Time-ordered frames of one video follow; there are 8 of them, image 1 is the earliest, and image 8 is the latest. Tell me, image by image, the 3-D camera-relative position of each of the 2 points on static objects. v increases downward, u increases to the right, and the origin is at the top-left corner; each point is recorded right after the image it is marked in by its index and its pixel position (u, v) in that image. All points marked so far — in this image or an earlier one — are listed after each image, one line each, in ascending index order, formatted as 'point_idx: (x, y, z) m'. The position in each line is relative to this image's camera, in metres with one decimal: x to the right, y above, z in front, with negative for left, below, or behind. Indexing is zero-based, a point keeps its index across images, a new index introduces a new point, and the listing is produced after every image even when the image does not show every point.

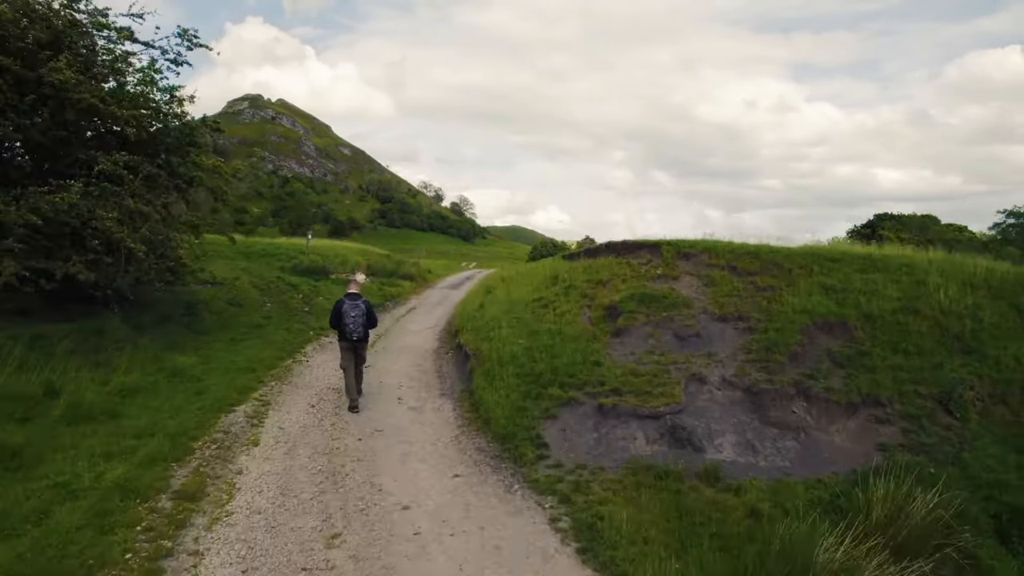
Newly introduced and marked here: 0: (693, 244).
0: (+5.9, +1.2, +17.2) m
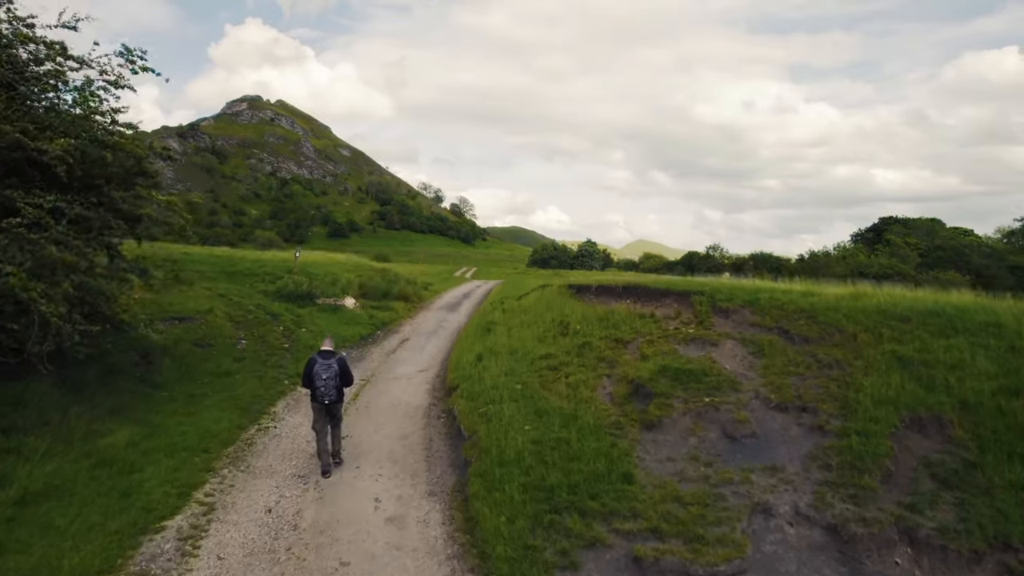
0: (+5.9, -0.3, +14.5) m
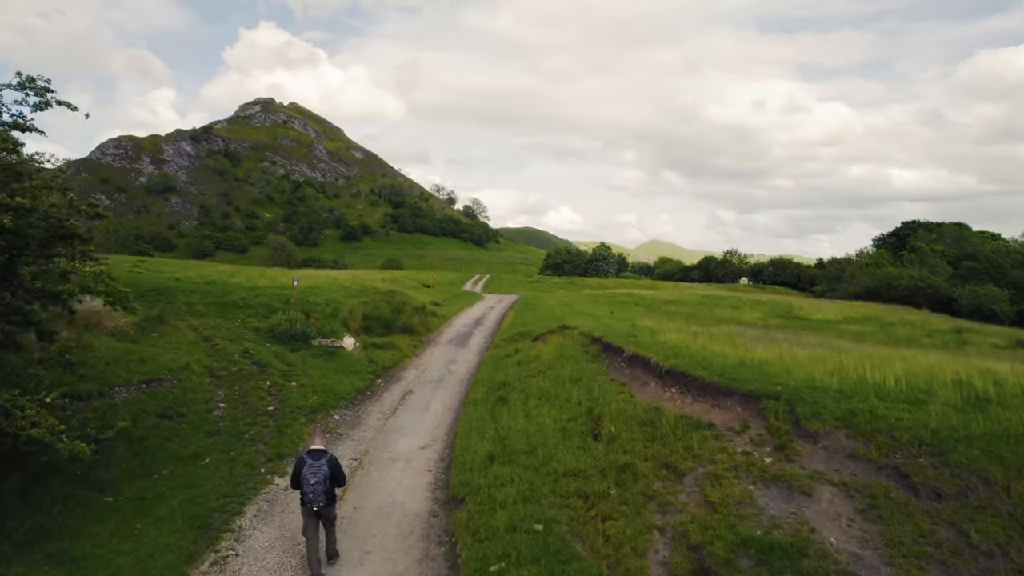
0: (+6.3, -2.5, +11.3) m
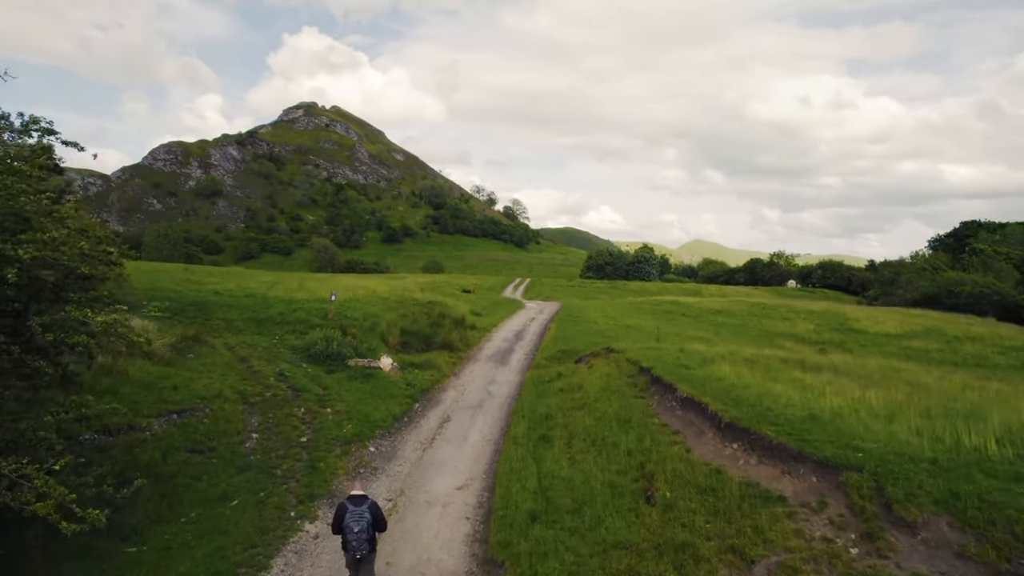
0: (+7.1, -3.5, +9.7) m
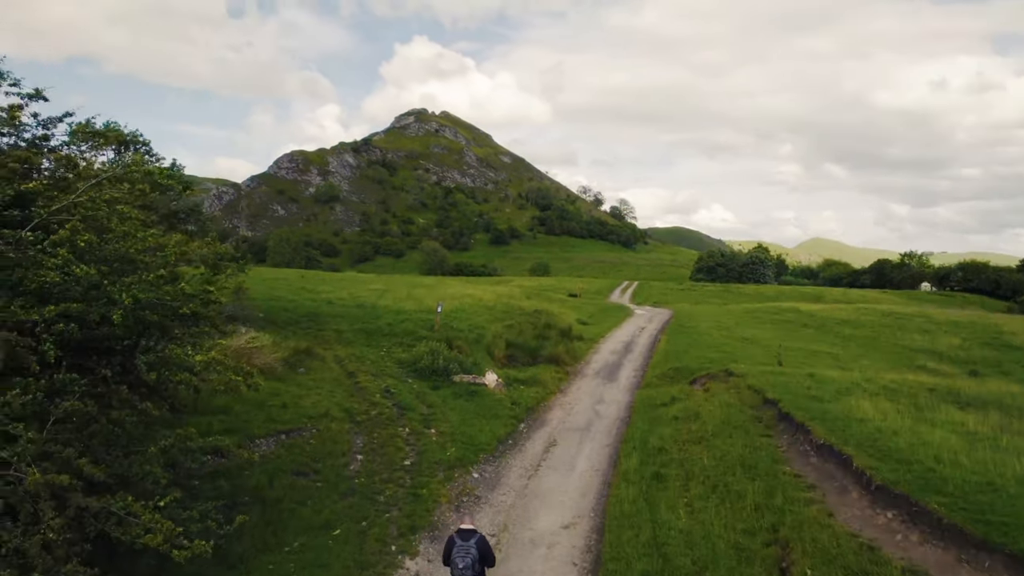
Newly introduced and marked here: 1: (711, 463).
0: (+8.7, -4.2, +7.4) m
1: (+5.8, -5.2, +16.9) m
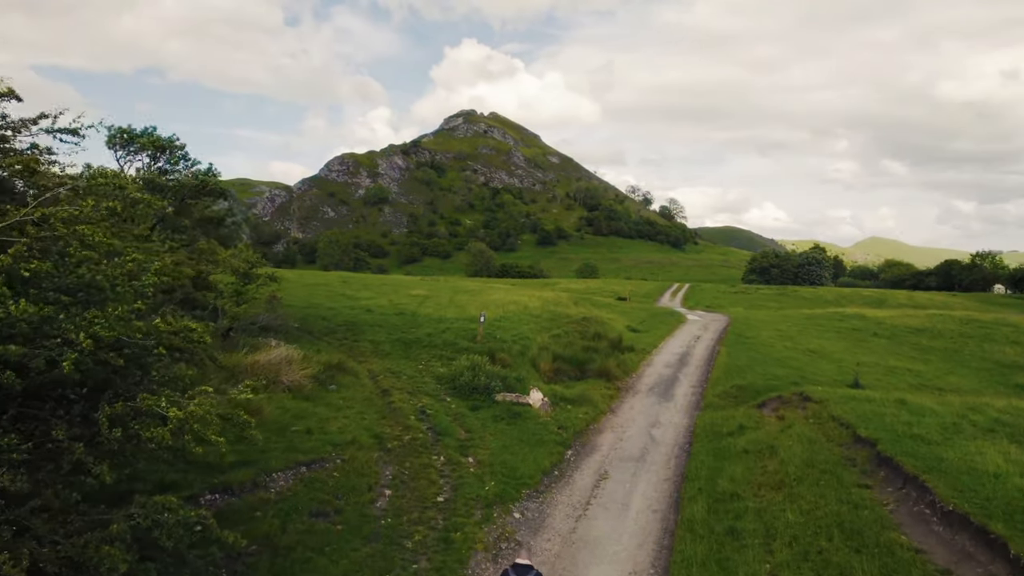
0: (+9.2, -4.8, +4.4) m
1: (+7.0, -5.8, +14.2) m
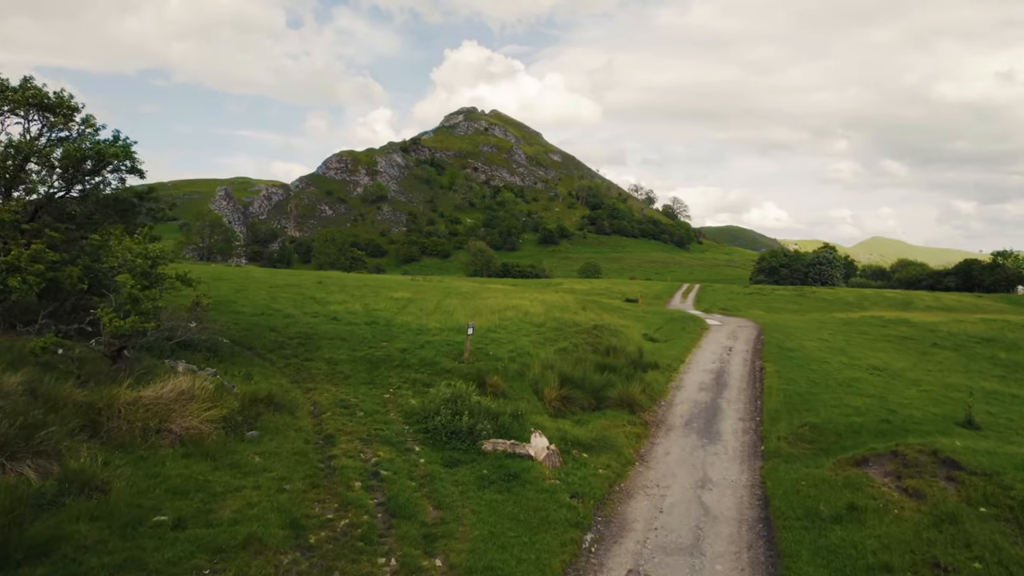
0: (+8.9, -5.0, -3.4) m
1: (+6.8, -6.0, +6.4) m
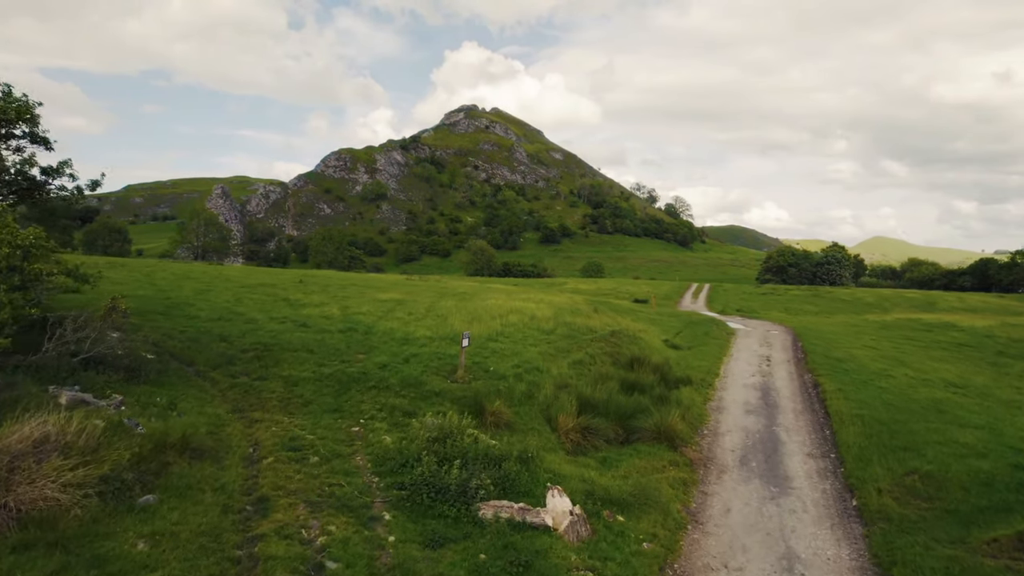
0: (+9.1, -5.1, -9.2) m
1: (+7.0, -6.0, +0.6) m
